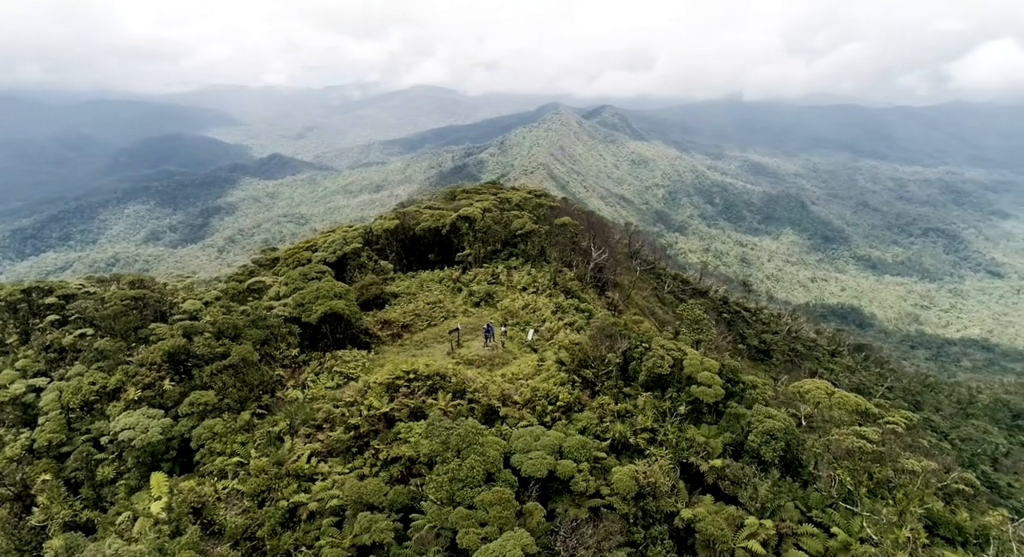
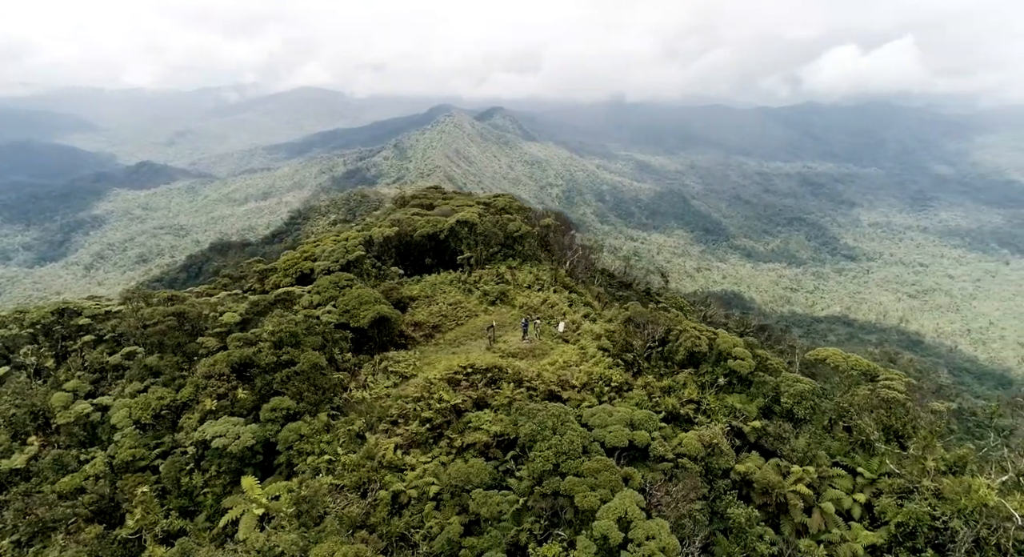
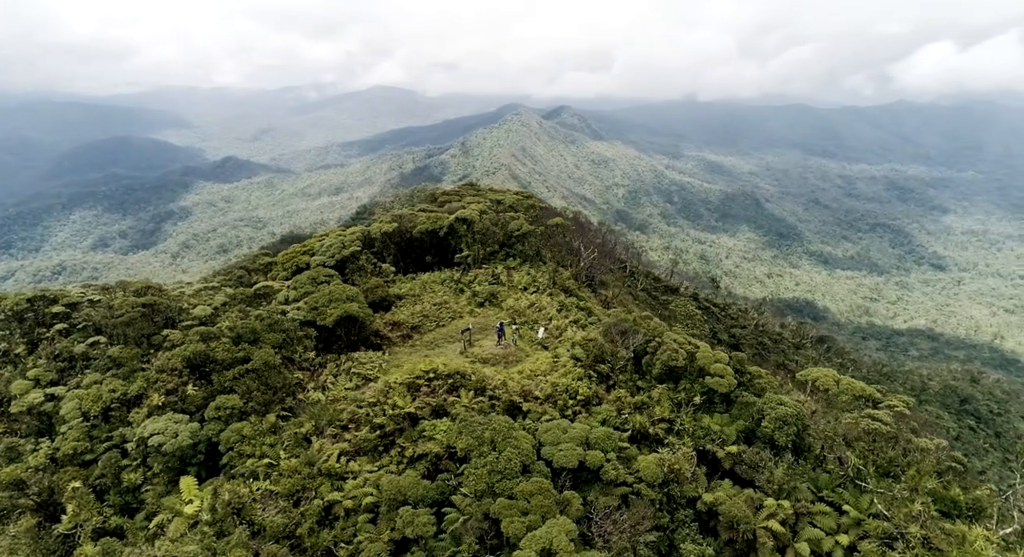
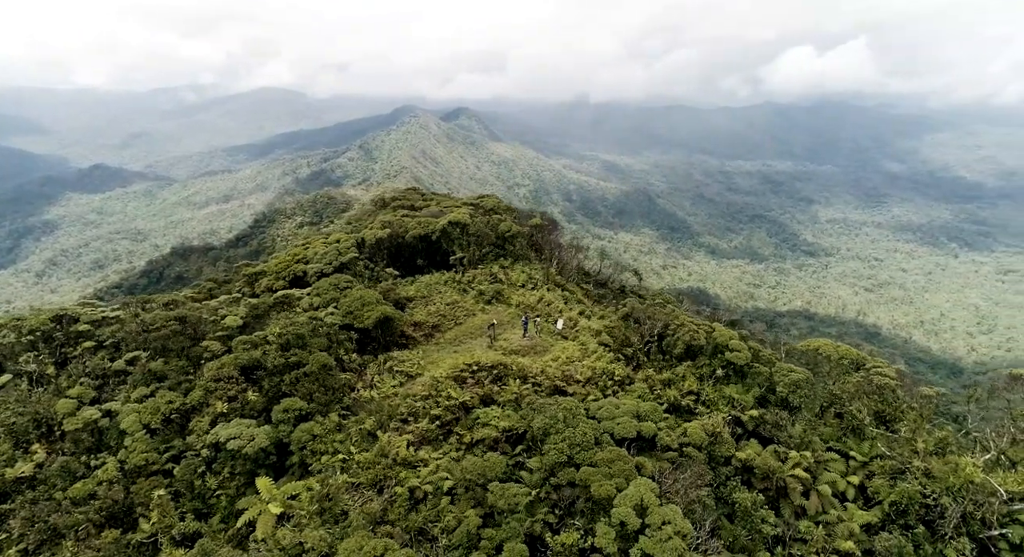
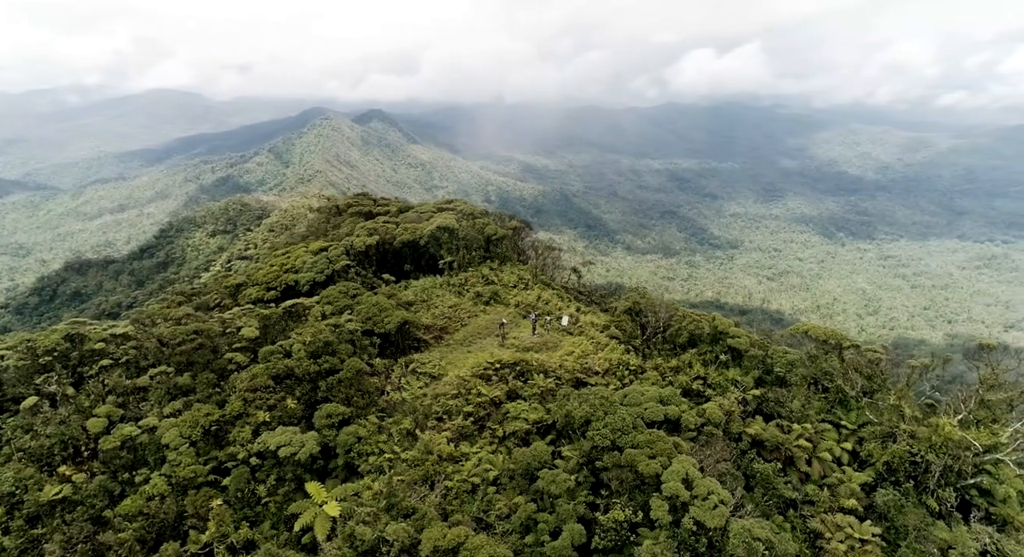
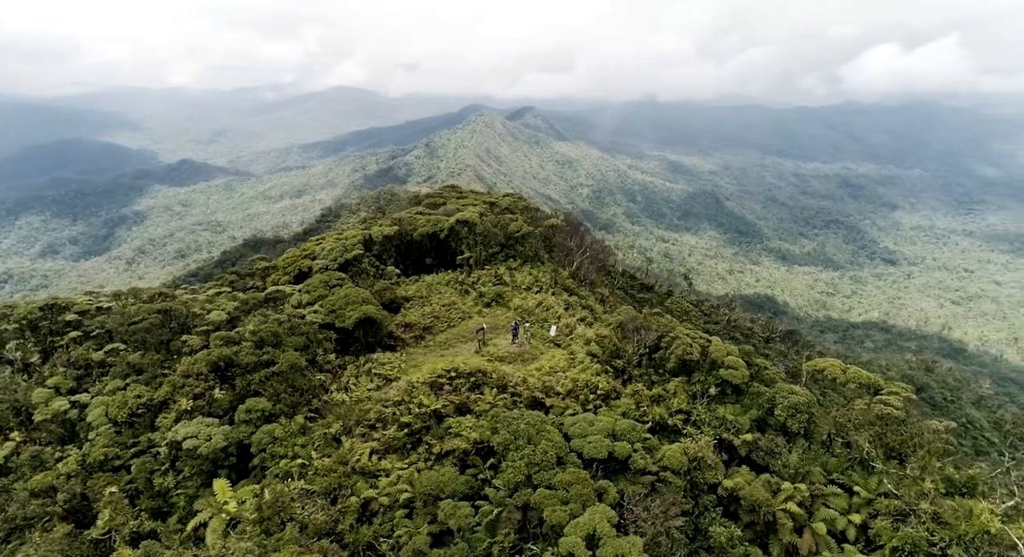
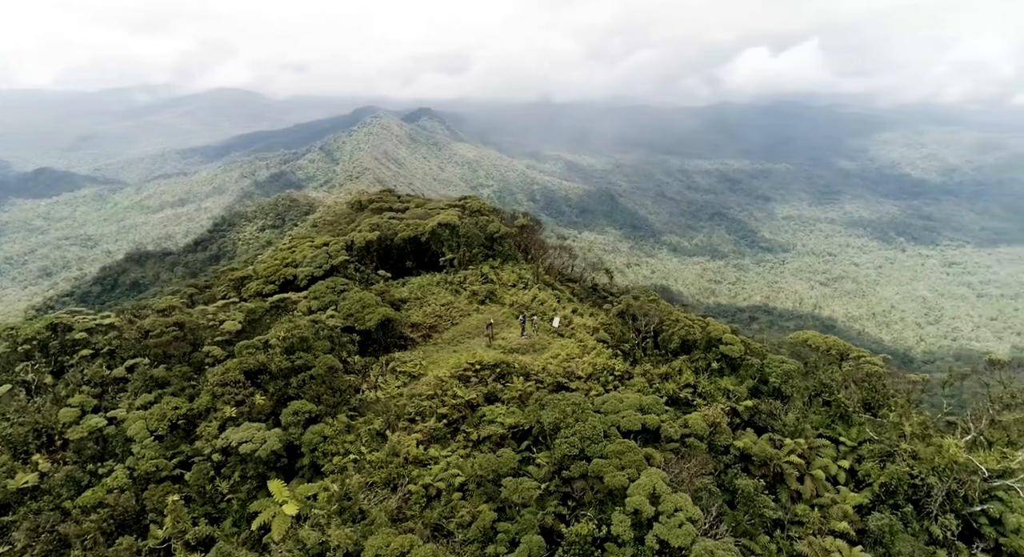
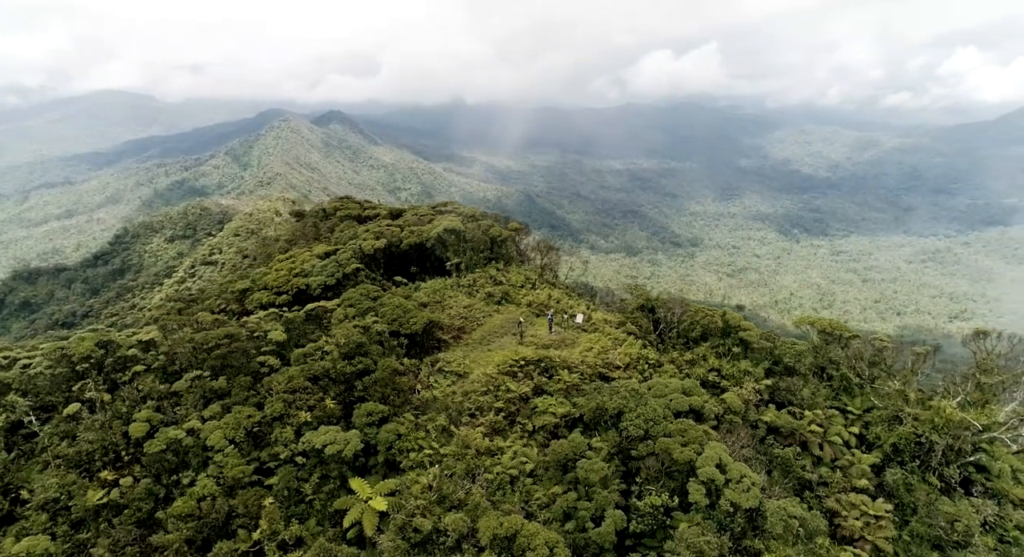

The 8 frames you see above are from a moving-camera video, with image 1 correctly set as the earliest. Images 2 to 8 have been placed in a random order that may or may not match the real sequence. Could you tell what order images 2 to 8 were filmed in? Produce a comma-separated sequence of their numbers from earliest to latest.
3, 6, 2, 4, 7, 5, 8
